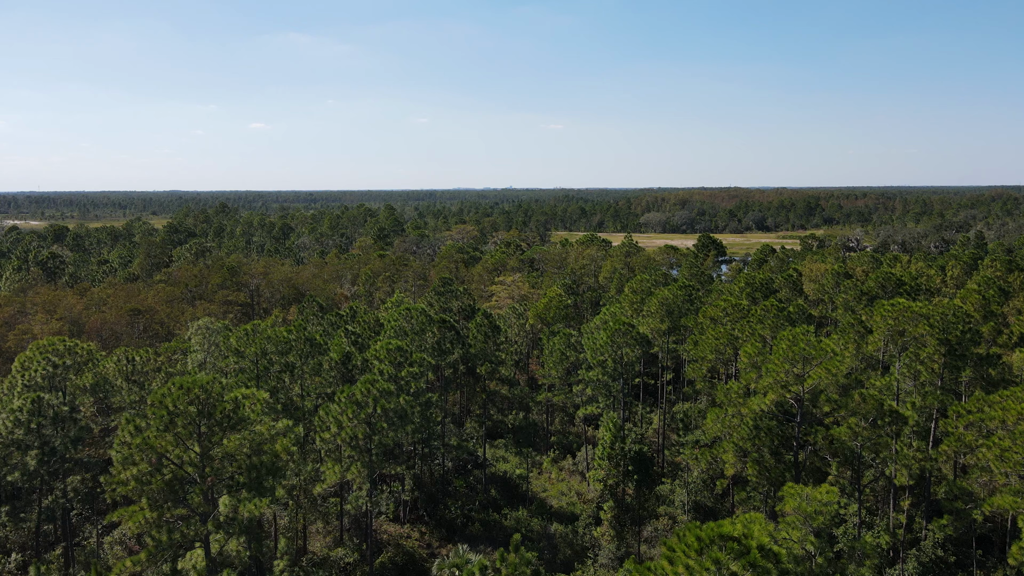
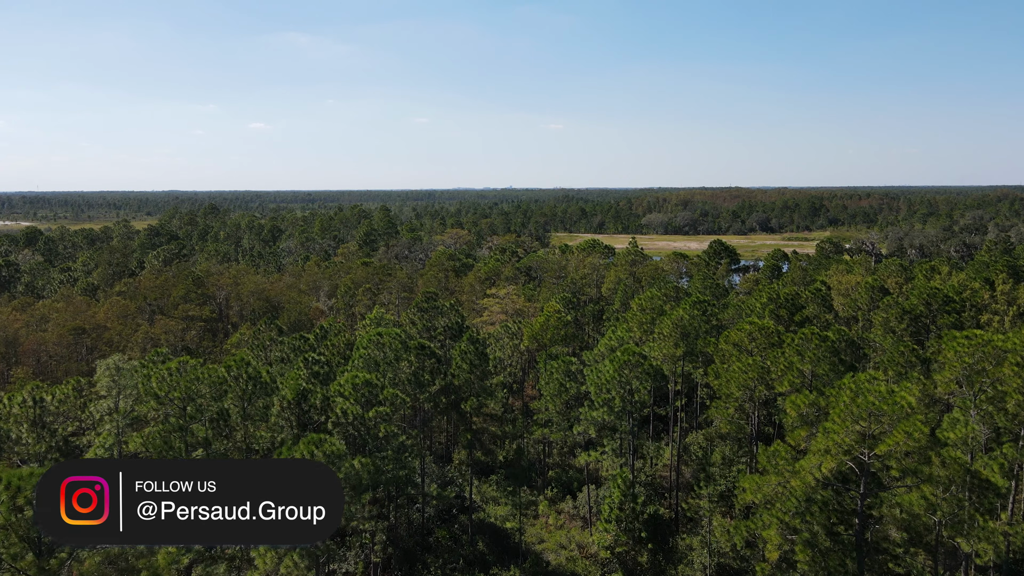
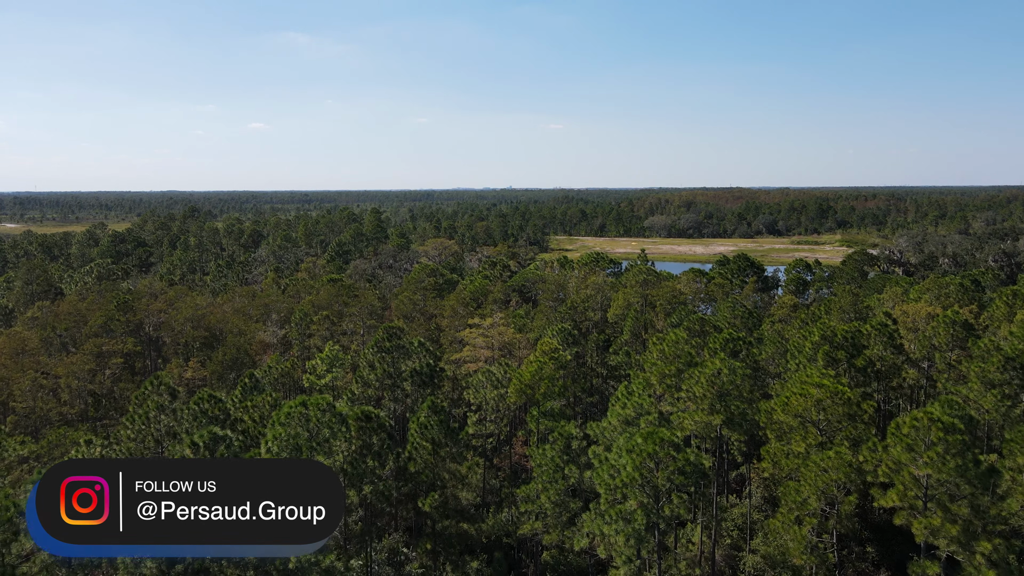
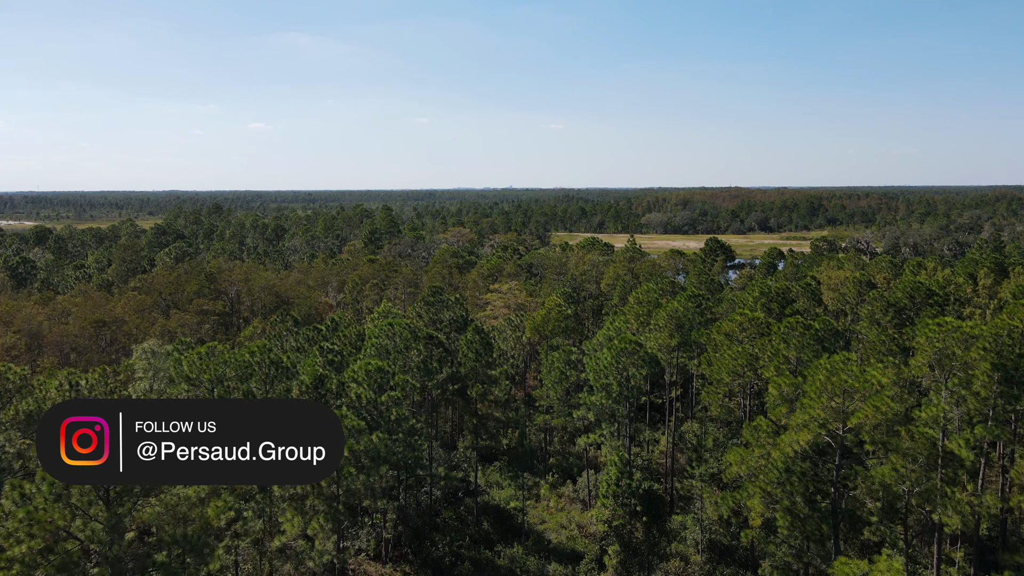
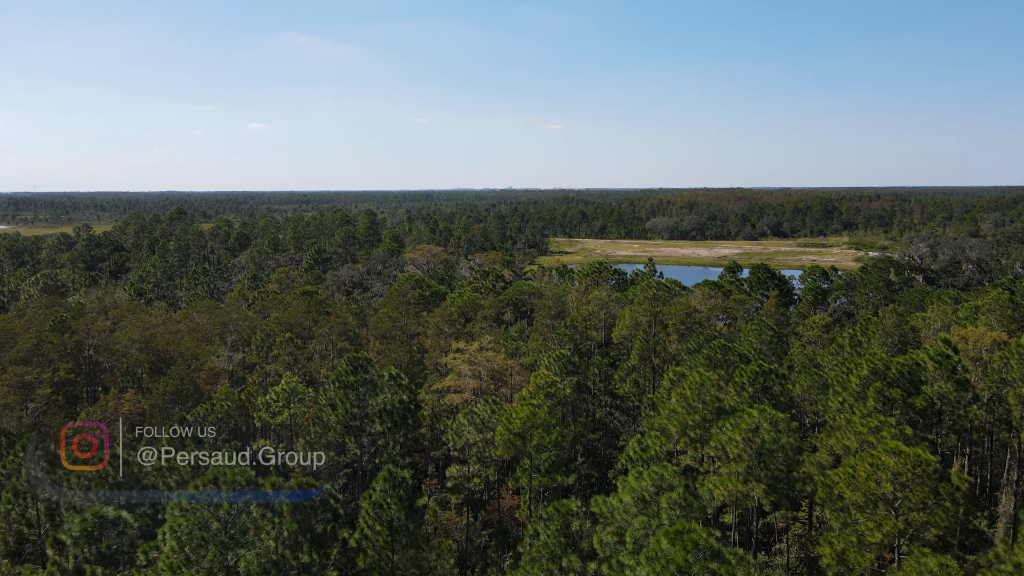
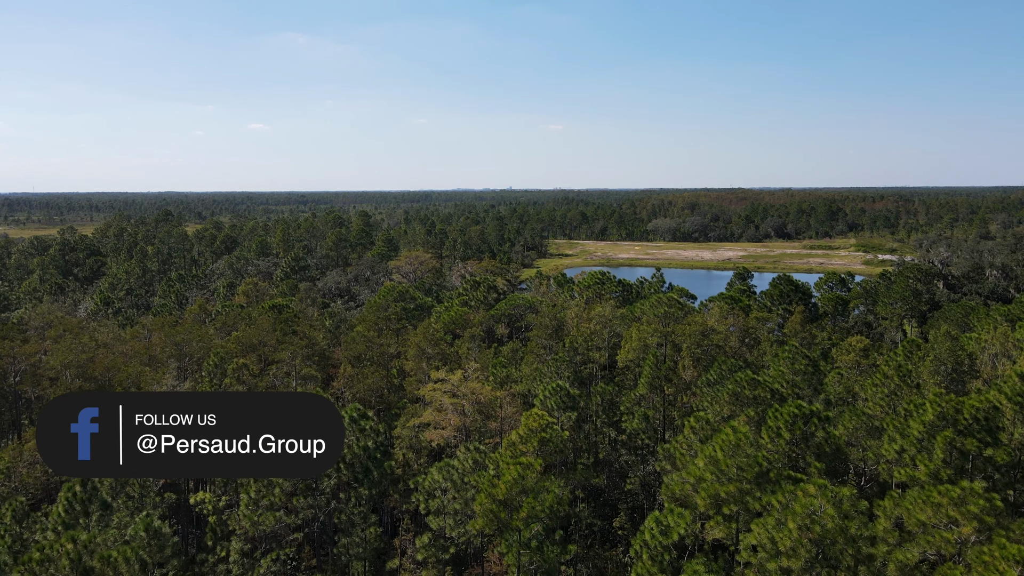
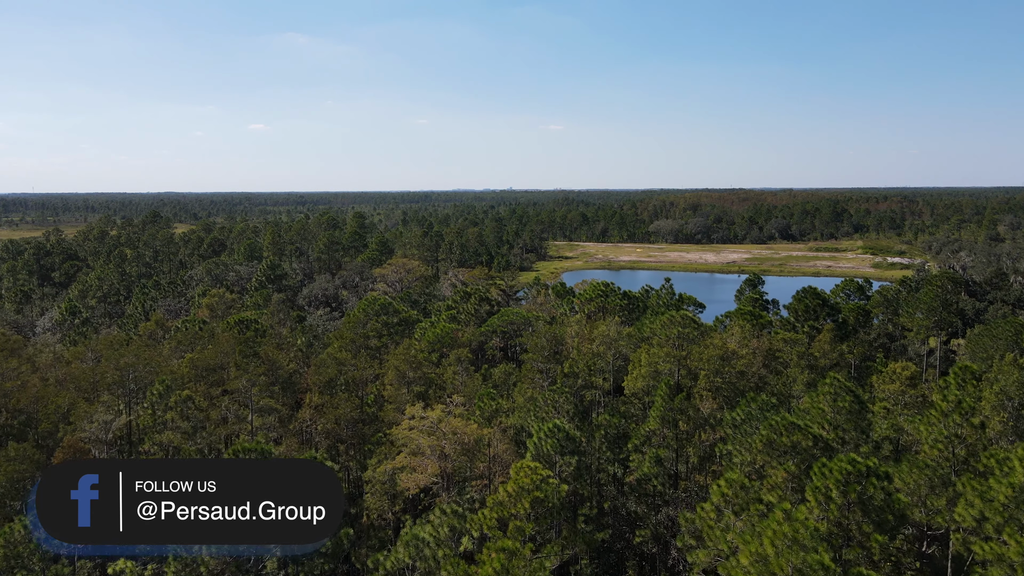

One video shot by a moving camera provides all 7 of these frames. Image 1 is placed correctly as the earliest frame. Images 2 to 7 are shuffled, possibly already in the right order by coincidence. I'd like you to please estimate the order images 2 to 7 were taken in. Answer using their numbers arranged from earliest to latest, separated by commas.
4, 2, 3, 5, 6, 7
